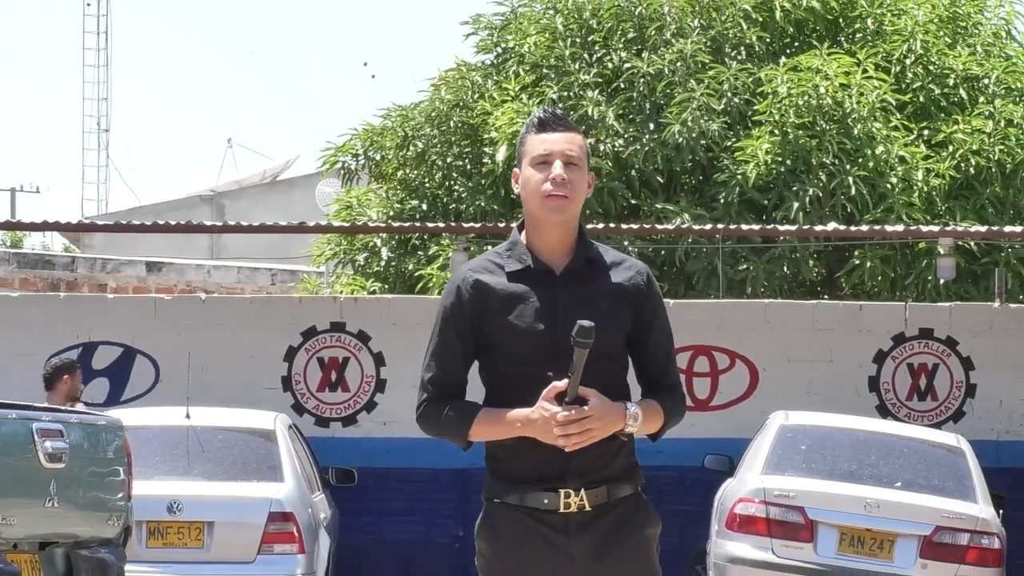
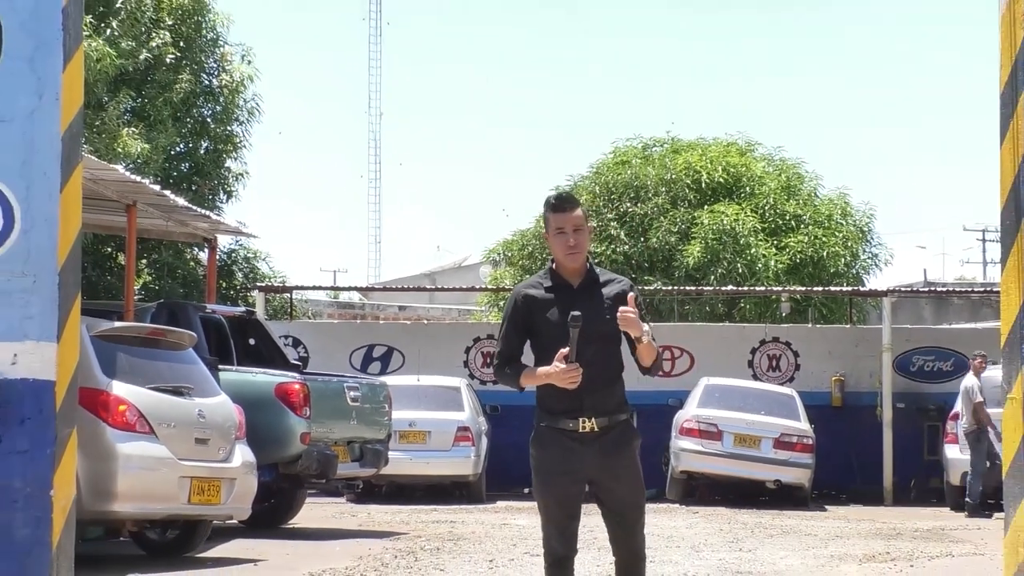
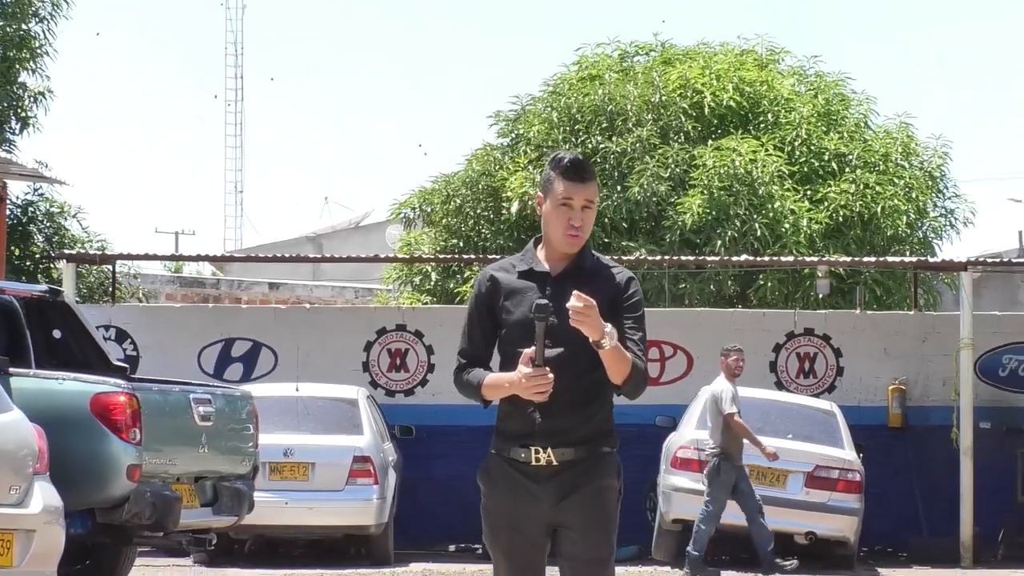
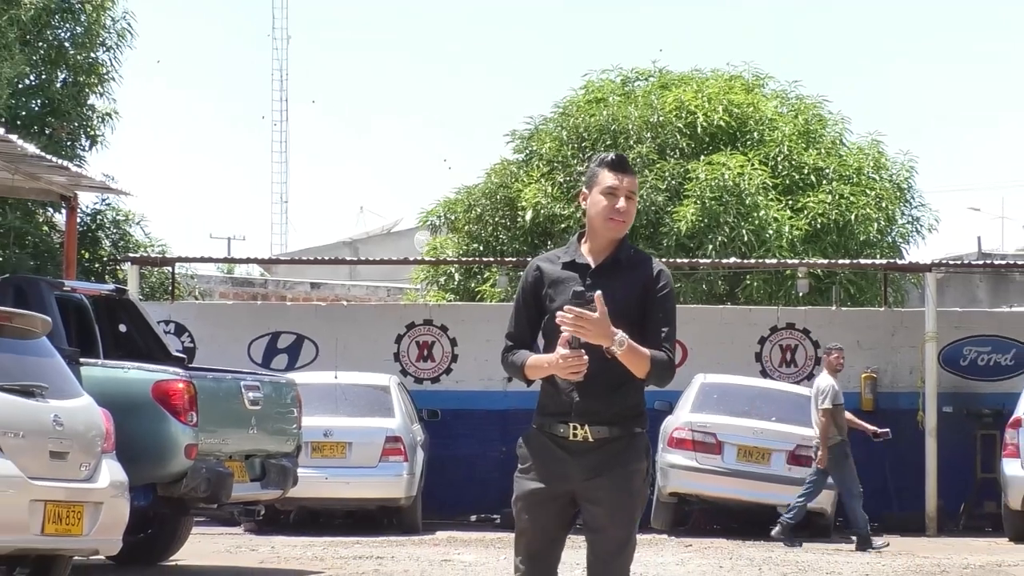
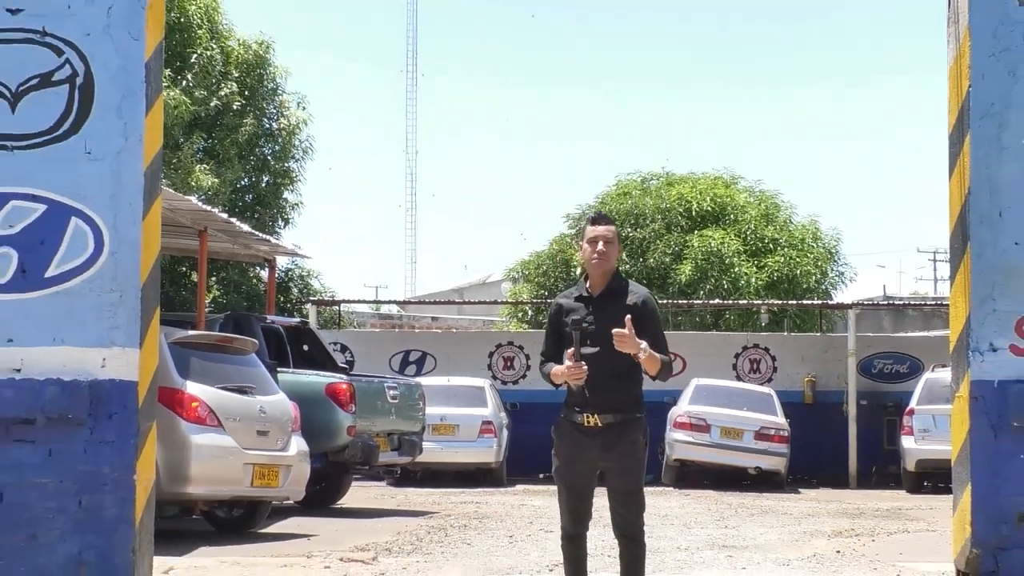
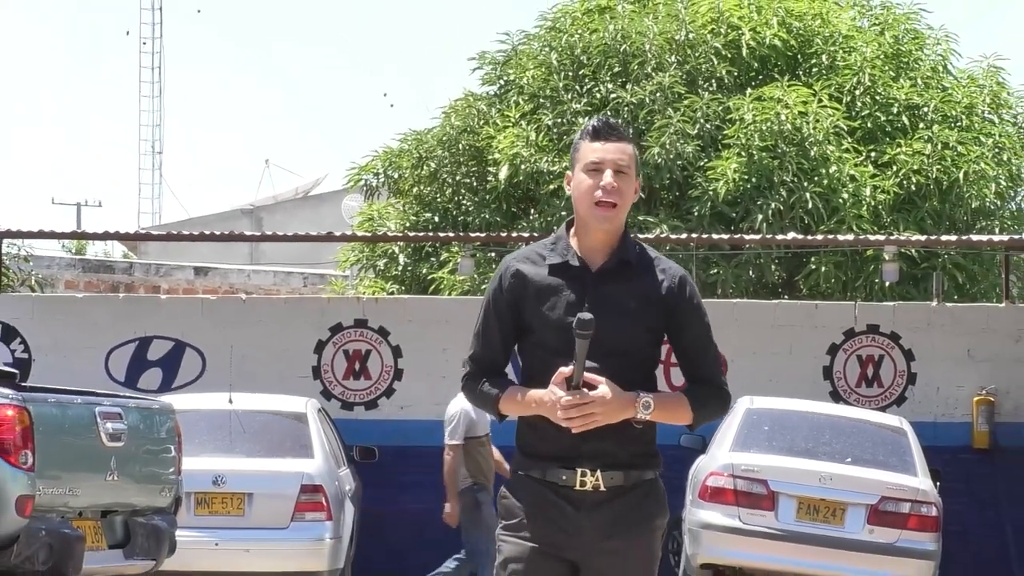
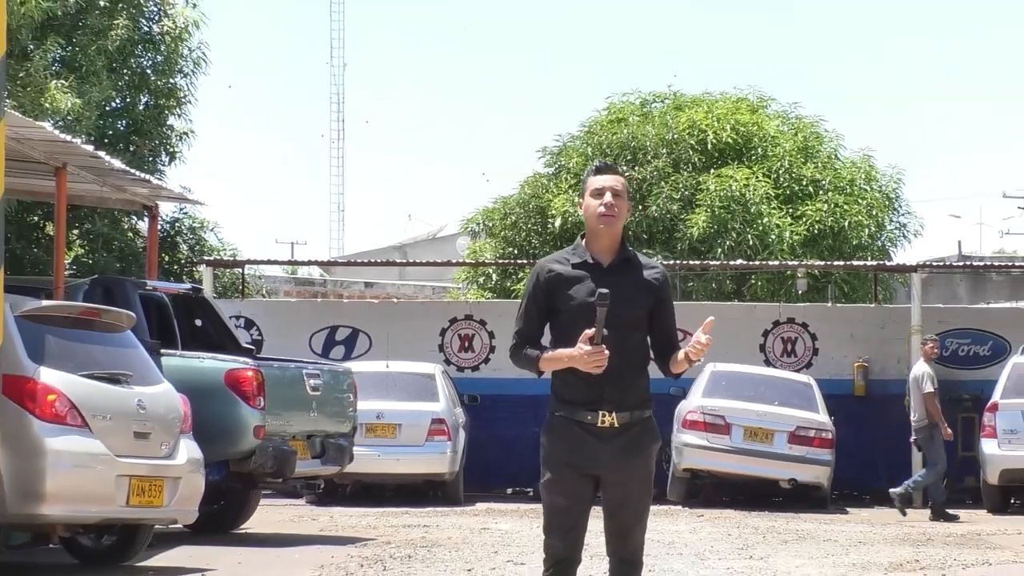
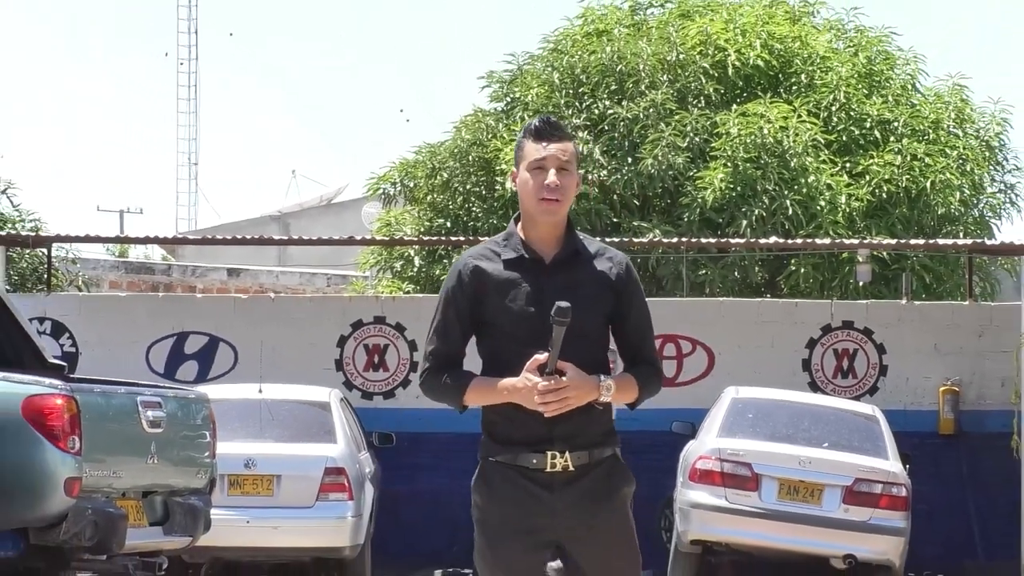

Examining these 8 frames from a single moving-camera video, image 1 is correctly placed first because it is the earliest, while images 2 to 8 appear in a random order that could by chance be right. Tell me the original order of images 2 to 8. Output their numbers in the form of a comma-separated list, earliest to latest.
6, 8, 3, 4, 7, 2, 5
